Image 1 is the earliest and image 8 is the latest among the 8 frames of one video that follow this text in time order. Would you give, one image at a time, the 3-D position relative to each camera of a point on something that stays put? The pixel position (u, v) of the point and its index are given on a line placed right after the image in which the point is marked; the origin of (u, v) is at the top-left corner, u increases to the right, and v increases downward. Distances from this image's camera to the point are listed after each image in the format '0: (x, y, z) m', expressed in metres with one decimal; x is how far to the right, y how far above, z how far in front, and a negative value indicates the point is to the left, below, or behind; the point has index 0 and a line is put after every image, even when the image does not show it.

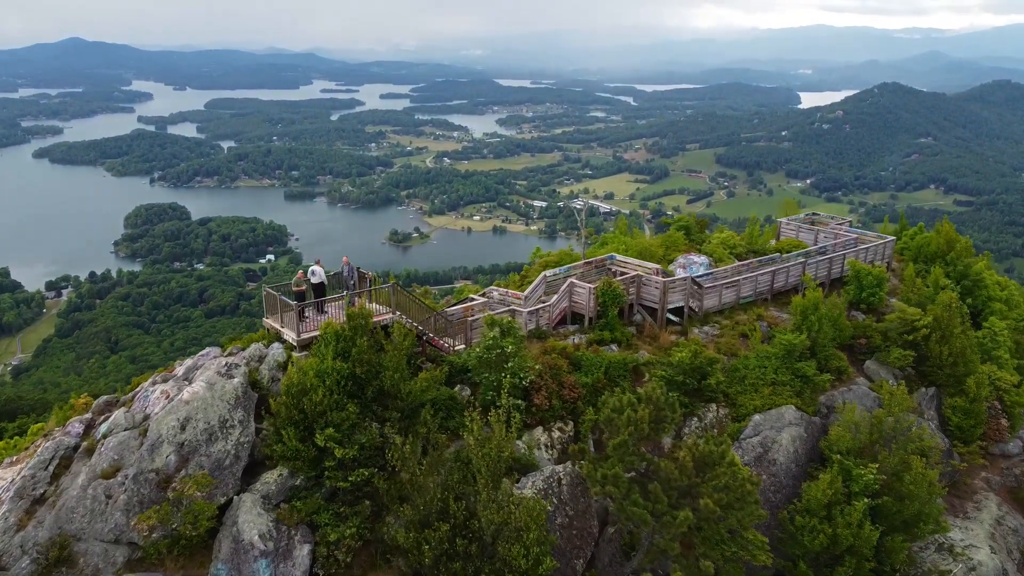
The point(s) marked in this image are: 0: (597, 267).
0: (+1.9, +0.5, +18.4) m
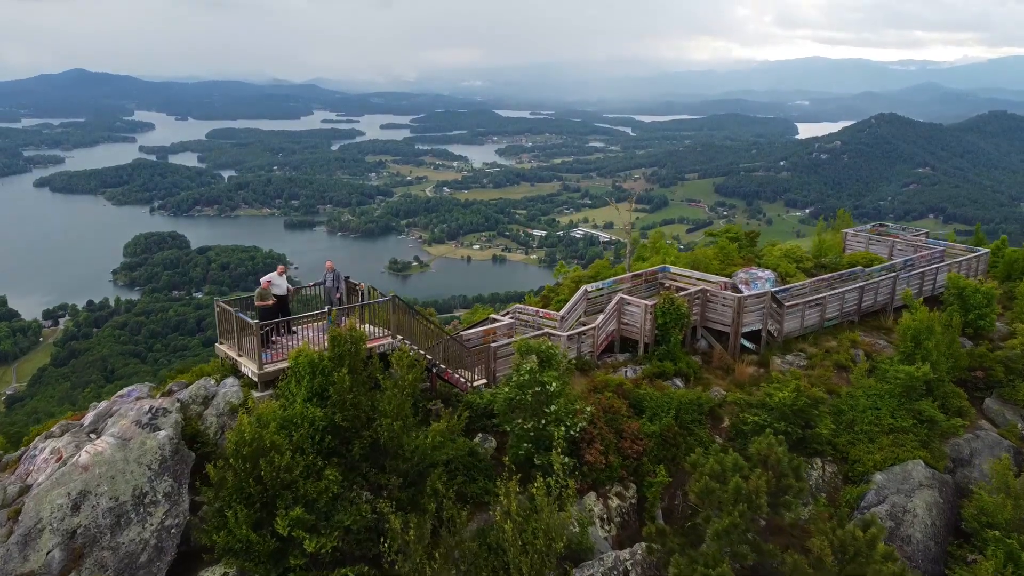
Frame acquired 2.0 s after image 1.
0: (+2.4, +0.1, +14.8) m
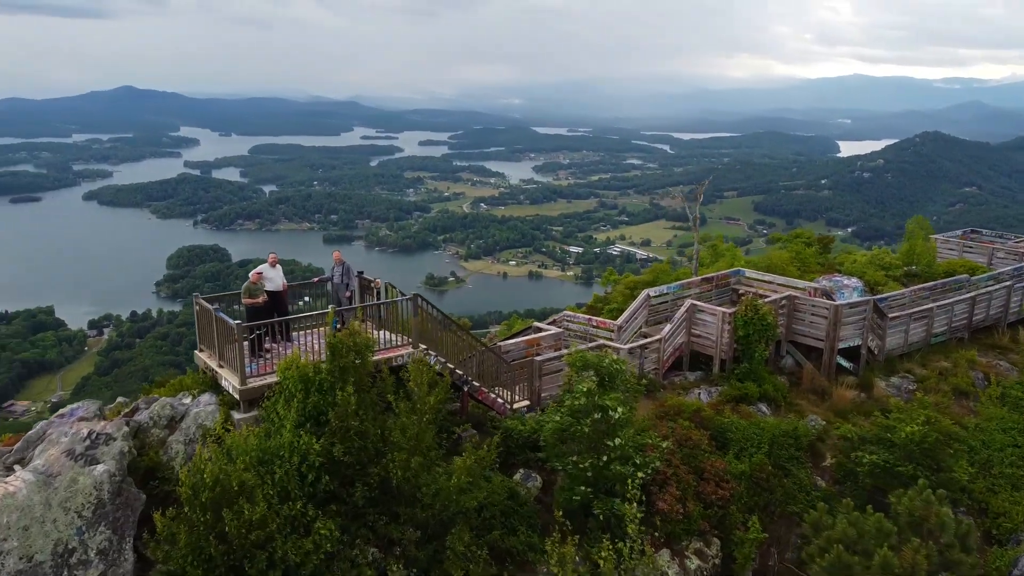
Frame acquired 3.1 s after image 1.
0: (+3.2, 0.0, +12.5) m
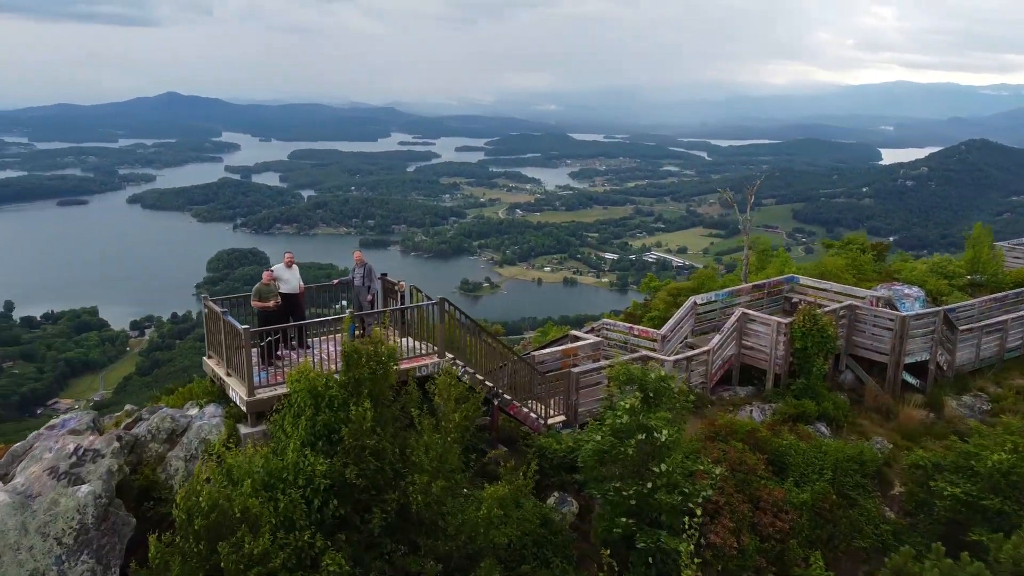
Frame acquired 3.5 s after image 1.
0: (+3.7, -0.1, +11.6) m
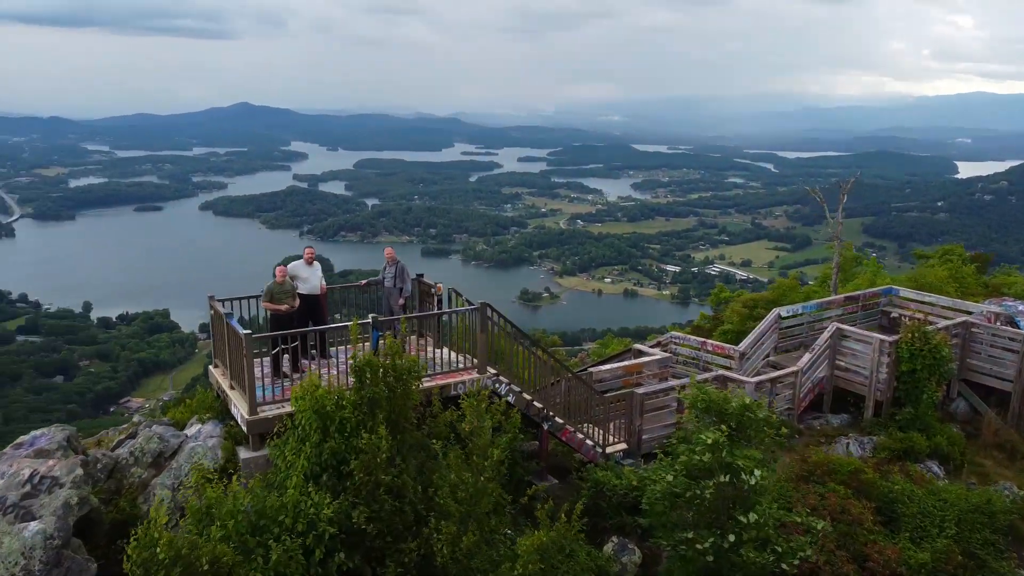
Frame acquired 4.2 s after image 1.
0: (+4.4, -0.3, +10.1) m
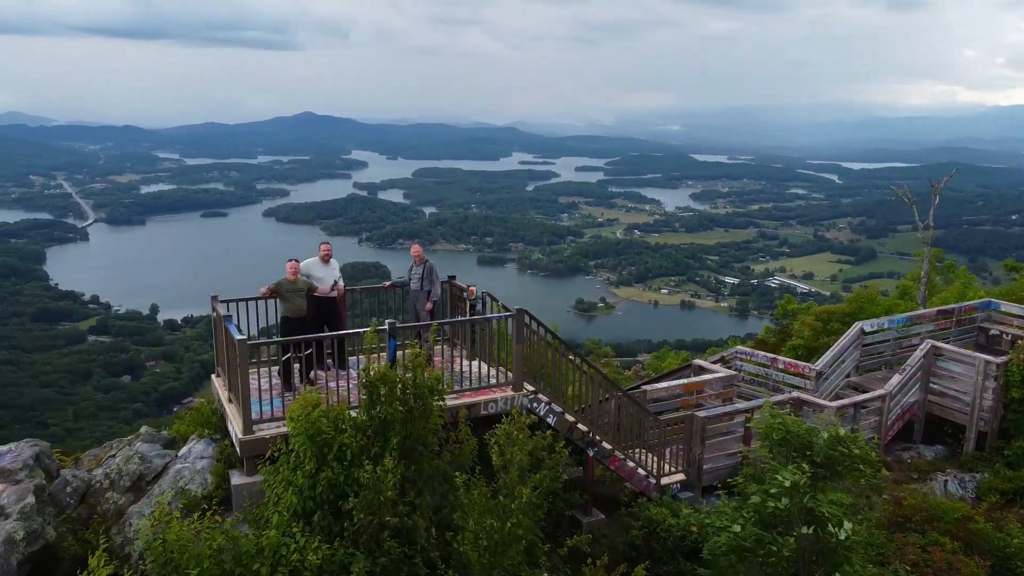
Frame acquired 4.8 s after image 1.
0: (+4.9, -0.4, +8.9) m
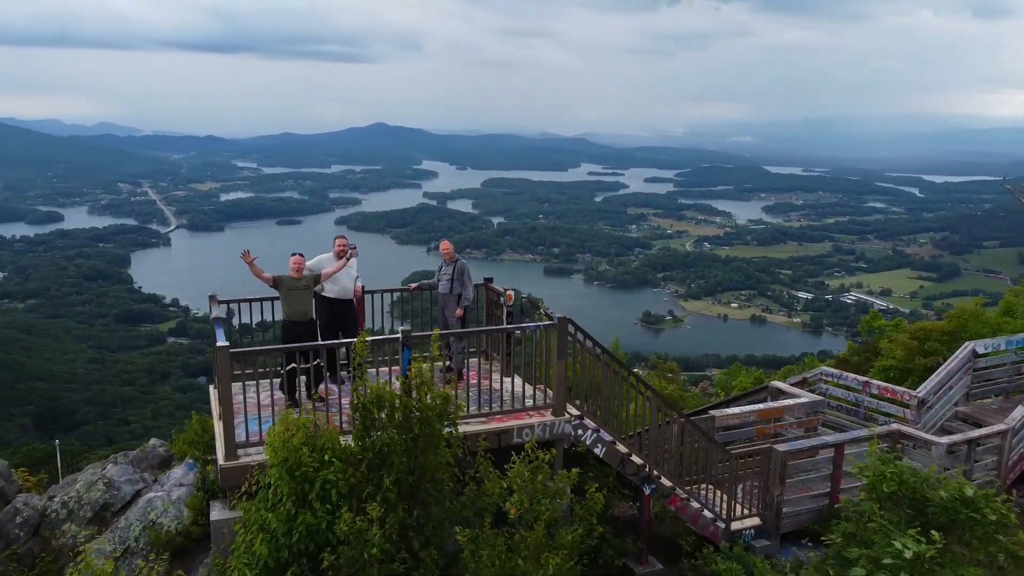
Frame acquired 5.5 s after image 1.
0: (+5.4, -0.6, +7.6) m
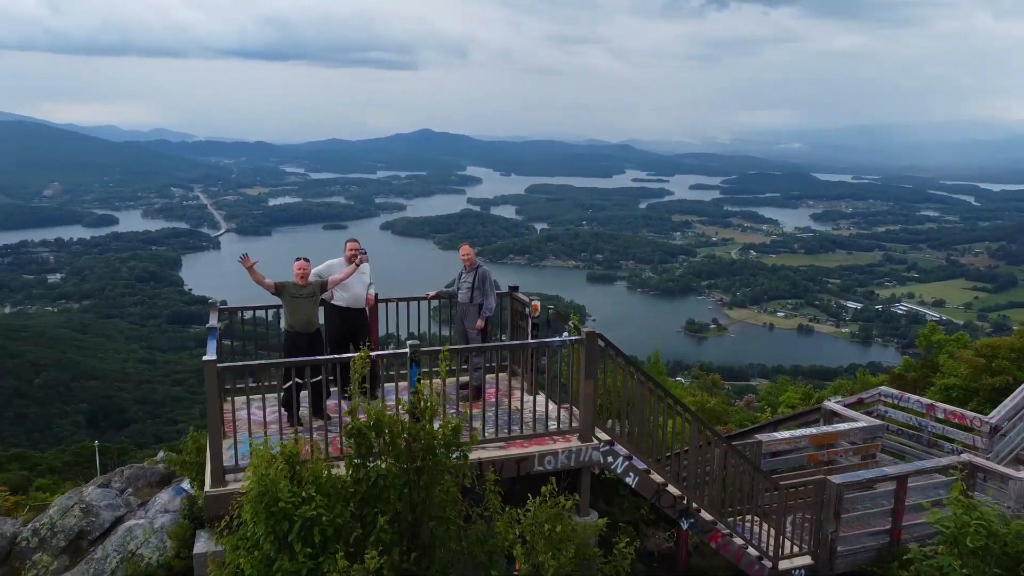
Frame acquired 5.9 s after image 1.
0: (+5.7, -0.7, +6.9) m
